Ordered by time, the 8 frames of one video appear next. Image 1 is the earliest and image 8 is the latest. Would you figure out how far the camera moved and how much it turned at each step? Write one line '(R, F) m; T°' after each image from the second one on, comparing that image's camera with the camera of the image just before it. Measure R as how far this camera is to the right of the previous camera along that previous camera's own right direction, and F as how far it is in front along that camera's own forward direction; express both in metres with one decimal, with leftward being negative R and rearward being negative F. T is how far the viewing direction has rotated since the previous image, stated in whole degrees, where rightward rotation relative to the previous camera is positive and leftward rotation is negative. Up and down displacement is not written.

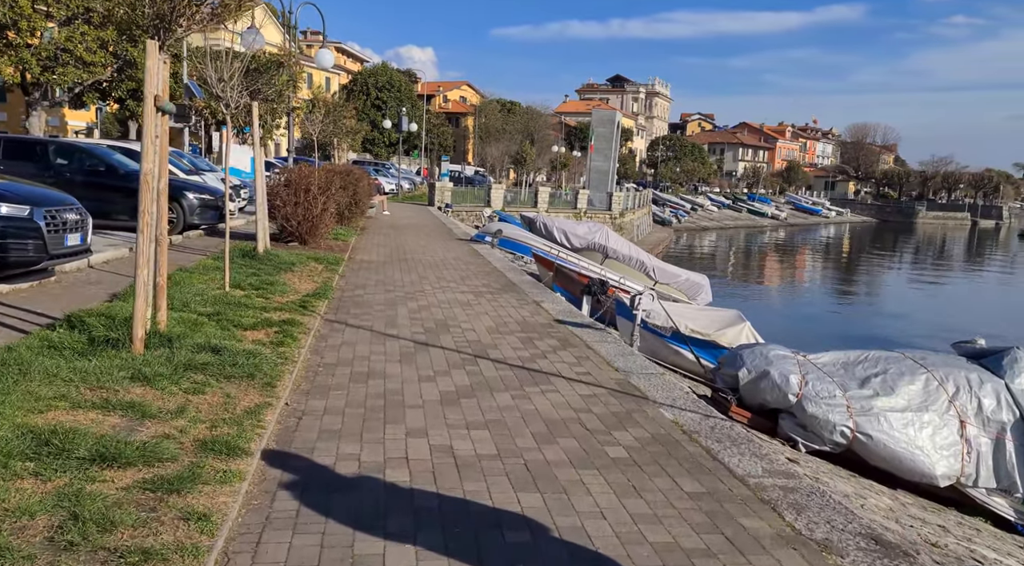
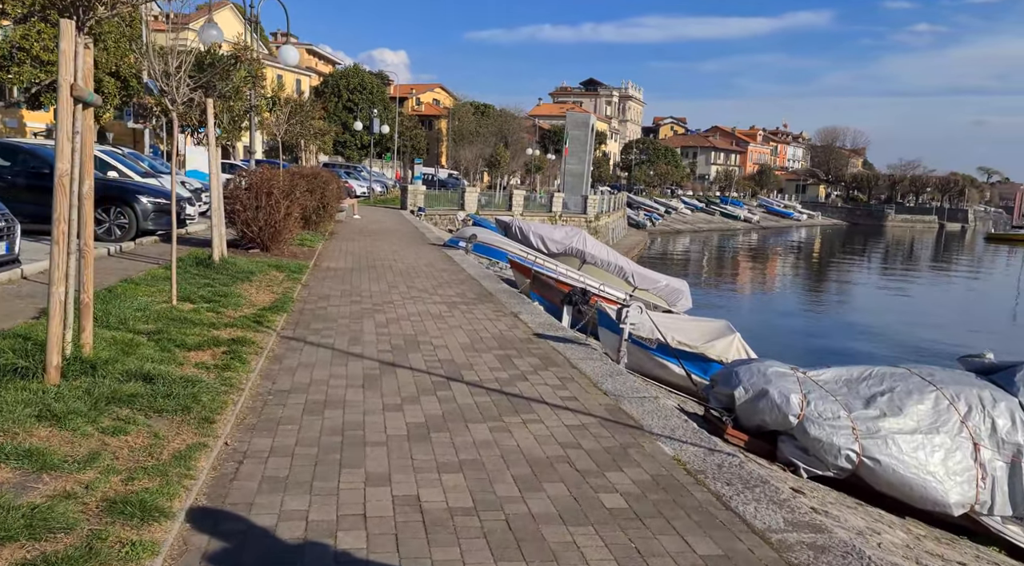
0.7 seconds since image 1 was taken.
(0.0, +0.8) m; +2°
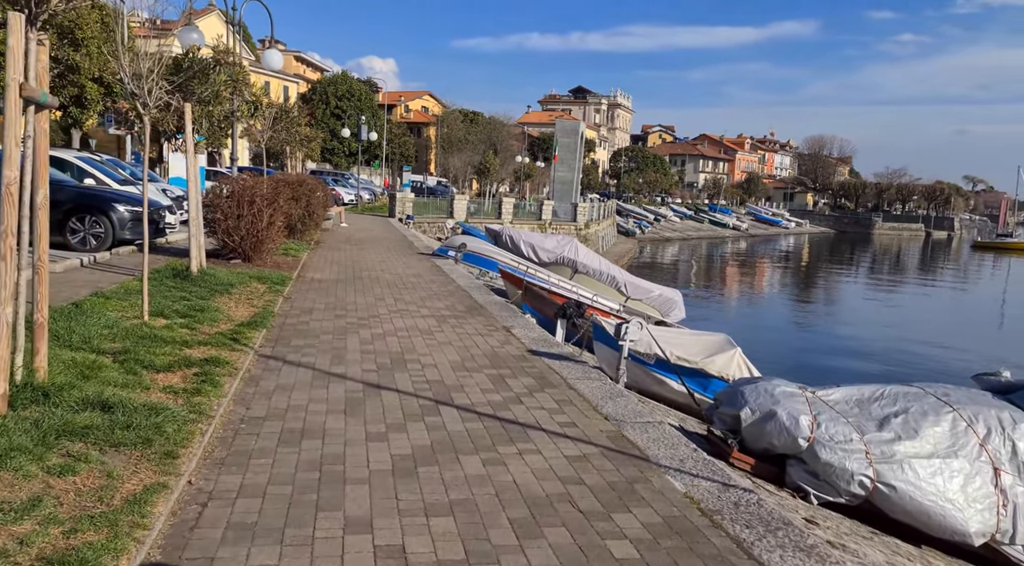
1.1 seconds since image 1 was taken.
(0.0, +0.5) m; +1°
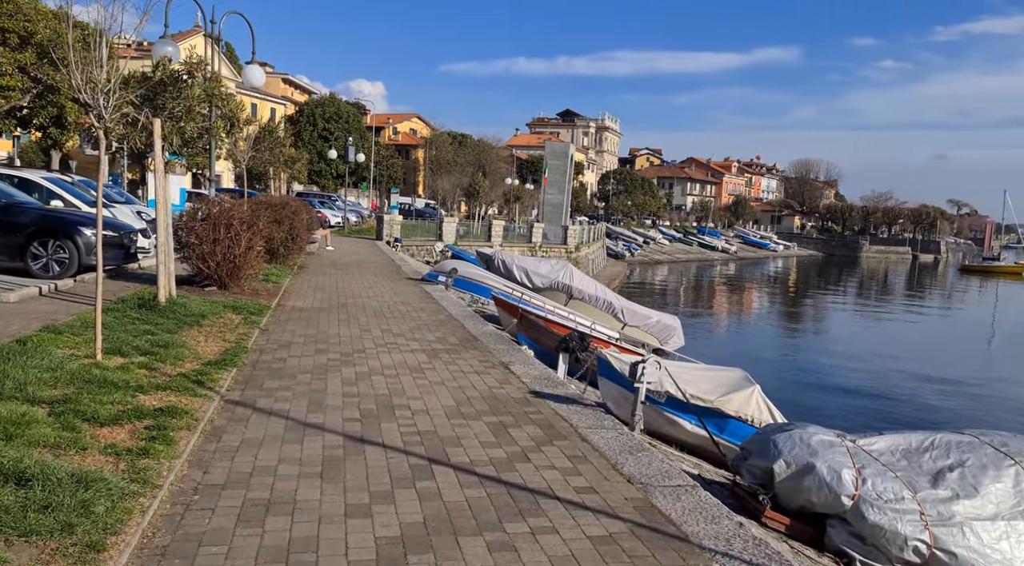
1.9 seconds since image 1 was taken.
(-0.1, +0.9) m; +1°
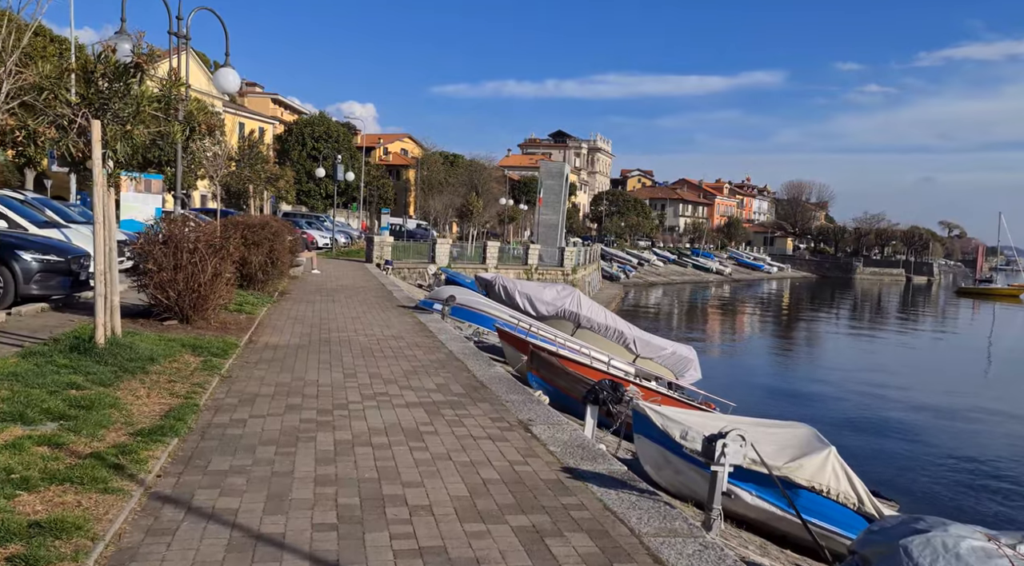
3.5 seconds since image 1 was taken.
(-0.3, +1.9) m; +1°
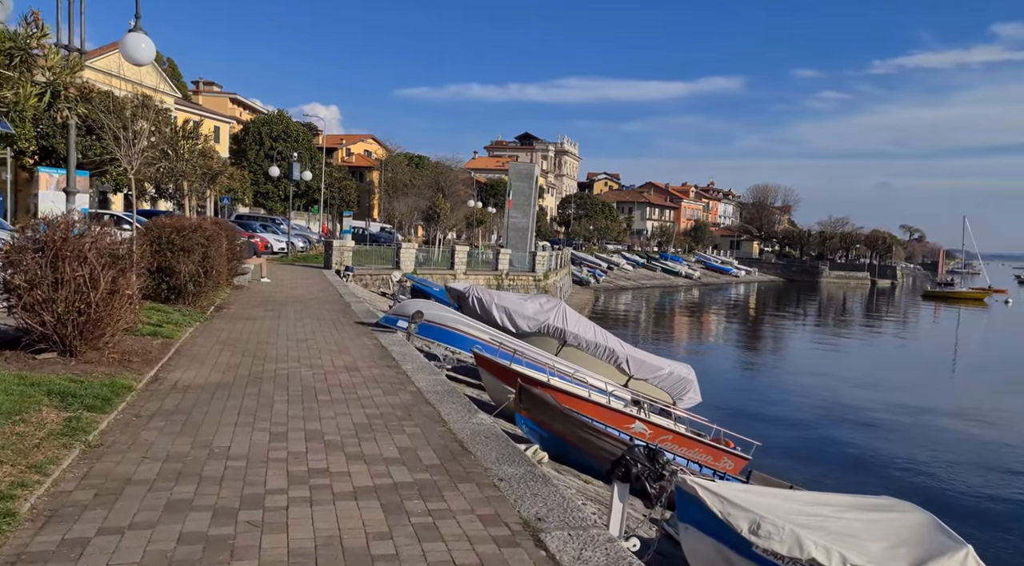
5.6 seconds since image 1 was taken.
(-0.2, +2.6) m; +2°
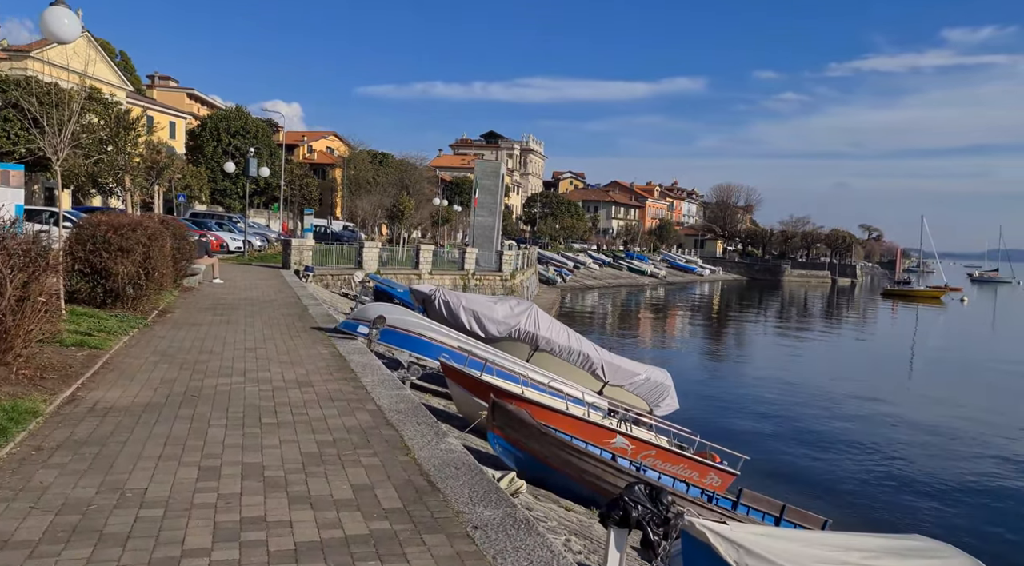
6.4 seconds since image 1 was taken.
(-0.1, +1.0) m; +3°
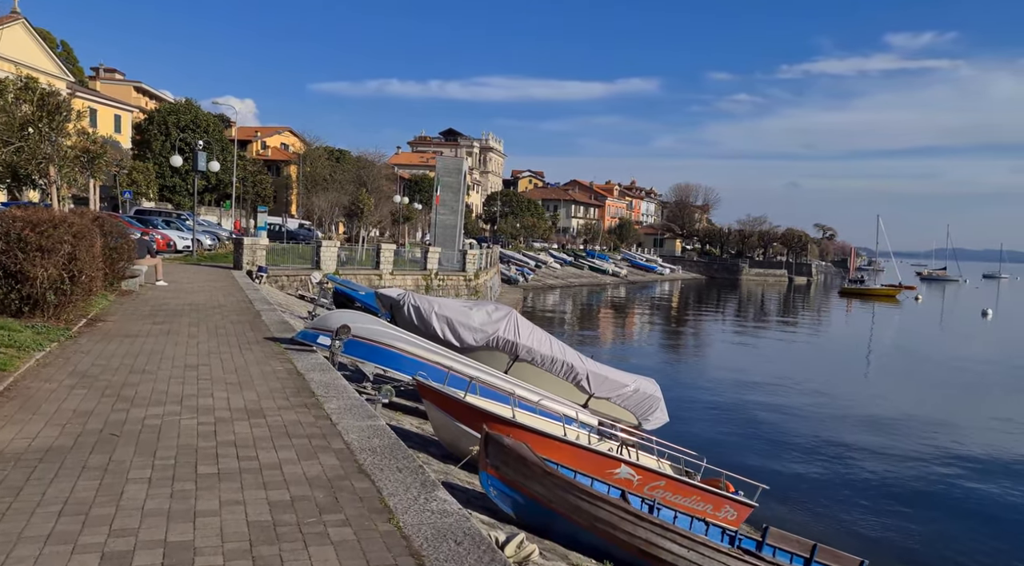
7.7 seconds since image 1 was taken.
(-0.4, +1.6) m; +3°
